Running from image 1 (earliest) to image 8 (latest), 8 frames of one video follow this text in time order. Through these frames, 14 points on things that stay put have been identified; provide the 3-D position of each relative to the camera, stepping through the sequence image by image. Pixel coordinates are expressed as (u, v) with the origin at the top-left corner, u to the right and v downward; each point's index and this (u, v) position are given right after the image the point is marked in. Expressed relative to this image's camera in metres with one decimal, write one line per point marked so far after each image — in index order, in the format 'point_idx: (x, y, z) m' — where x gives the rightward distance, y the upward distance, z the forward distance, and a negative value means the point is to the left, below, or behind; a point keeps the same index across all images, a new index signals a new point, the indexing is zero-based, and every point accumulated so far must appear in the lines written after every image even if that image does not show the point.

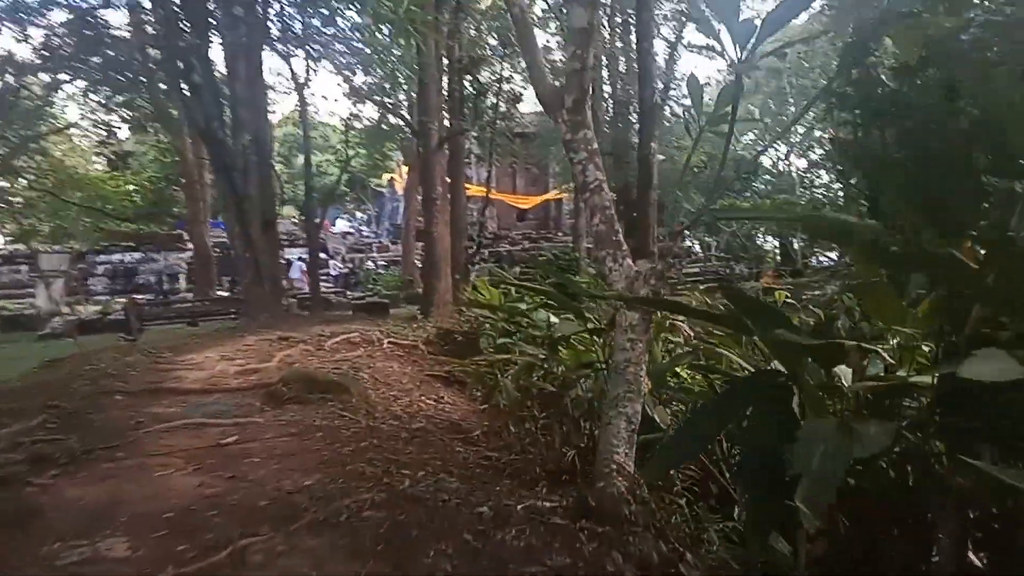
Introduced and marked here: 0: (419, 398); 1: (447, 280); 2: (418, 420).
0: (-0.6, -0.7, +4.9) m
1: (-0.8, +0.1, +9.2) m
2: (-0.5, -0.7, +4.1) m
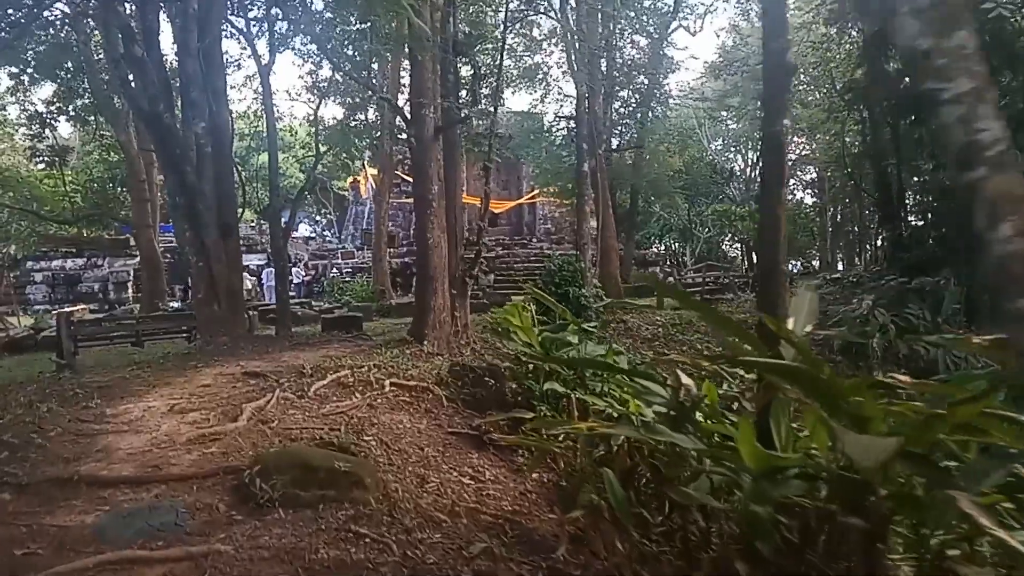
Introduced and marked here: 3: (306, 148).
0: (-0.3, -0.9, +3.4) m
1: (-0.7, -0.1, +7.8) m
2: (-0.1, -0.9, +2.7) m
3: (-4.3, +2.9, +16.2) m
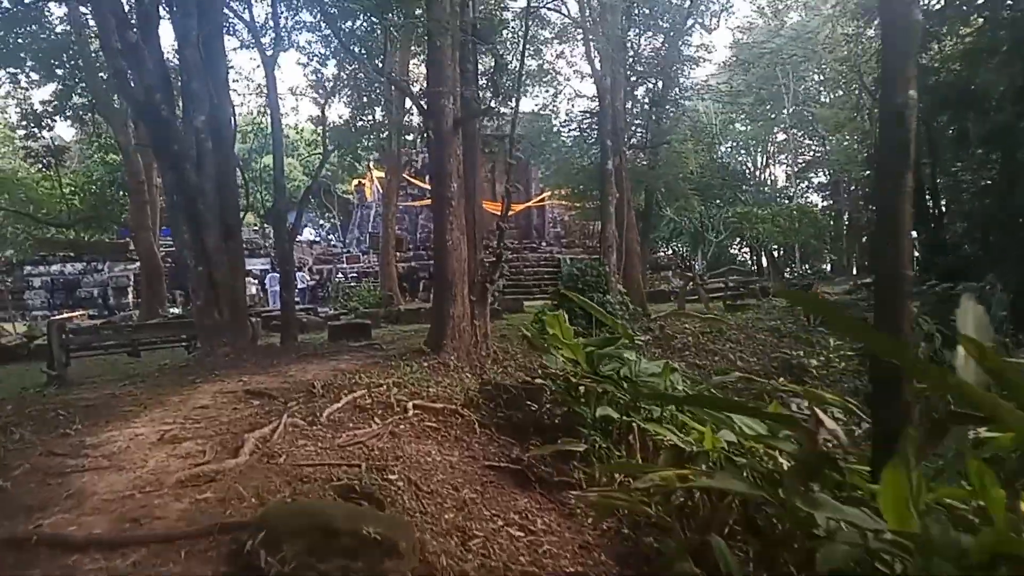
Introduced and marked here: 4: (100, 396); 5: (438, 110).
0: (-0.1, -0.9, +2.8) m
1: (-0.4, -0.1, +7.1) m
2: (+0.1, -0.9, +2.1) m
3: (-4.0, +2.8, +15.6) m
4: (-3.0, -0.8, +5.6) m
5: (-0.7, +1.6, +6.8) m
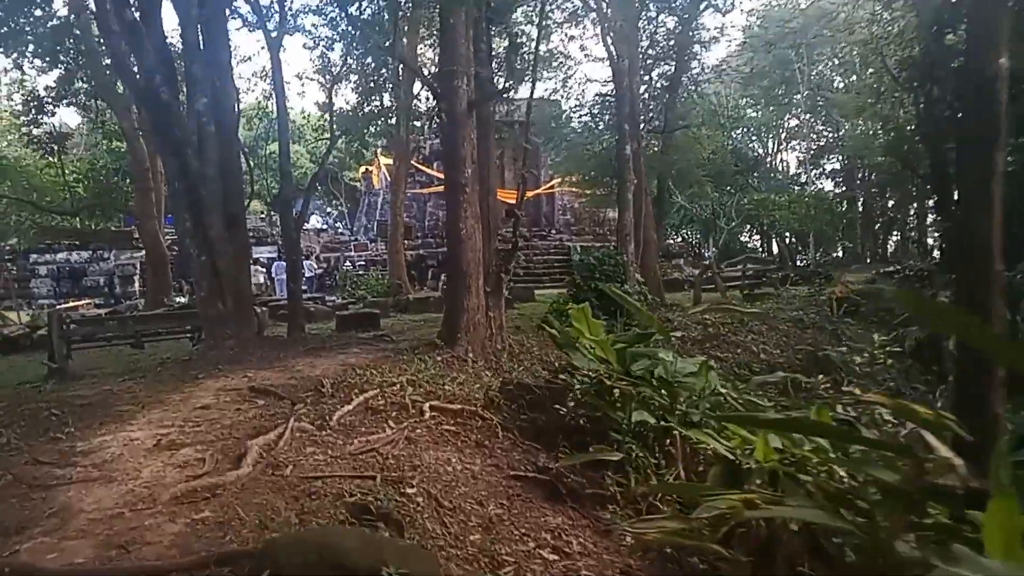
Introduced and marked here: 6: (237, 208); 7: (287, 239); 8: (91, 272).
0: (0.0, -0.9, +2.5) m
1: (-0.3, -0.1, +6.8) m
2: (+0.2, -0.9, +1.8) m
3: (-3.8, +3.0, +15.3) m
4: (-2.8, -0.7, +5.3) m
5: (-0.5, +1.7, +6.5) m
6: (-2.7, +0.8, +7.7) m
7: (-2.6, +0.6, +8.9) m
8: (-8.8, +0.3, +16.3) m
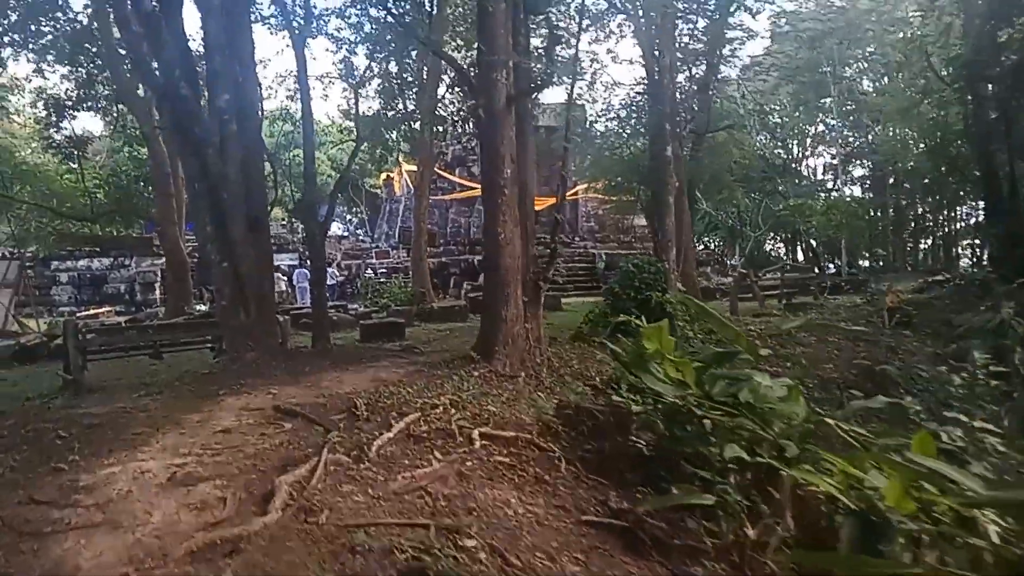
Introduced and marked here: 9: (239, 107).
0: (+0.3, -0.9, +2.0) m
1: (+0.1, -0.1, +6.3) m
2: (+0.4, -0.9, +1.3) m
3: (-3.3, +2.9, +14.9) m
4: (-2.5, -0.8, +4.9) m
5: (-0.2, +1.6, +6.0) m
6: (-2.3, +0.7, +7.2) m
7: (-2.2, +0.5, +8.5) m
8: (-8.3, +0.2, +16.0) m
9: (-2.5, +1.7, +7.1) m
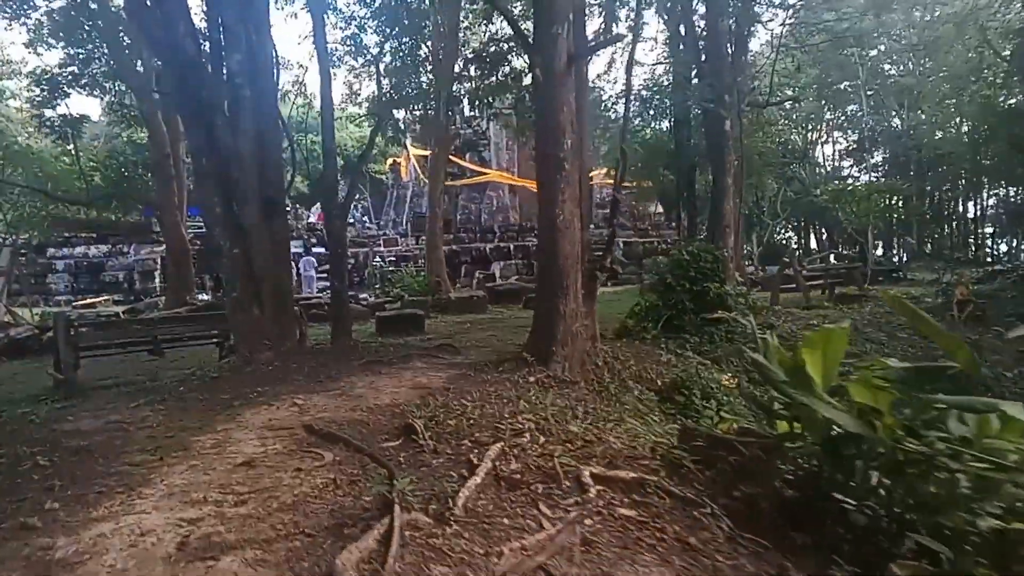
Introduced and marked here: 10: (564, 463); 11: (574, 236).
0: (+0.7, -0.9, +1.2) m
1: (+0.5, -0.1, +5.5) m
2: (+0.8, -0.9, +0.4) m
3: (-2.9, +3.1, +14.0) m
4: (-2.1, -0.7, +4.0) m
5: (+0.2, +1.6, +5.1) m
6: (-1.9, +0.8, +6.4) m
7: (-1.8, +0.6, +7.7) m
8: (-7.9, +0.4, +15.1) m
9: (-2.1, +1.7, +6.2) m
10: (+0.2, -0.6, +2.7) m
11: (+0.4, +0.4, +5.4) m
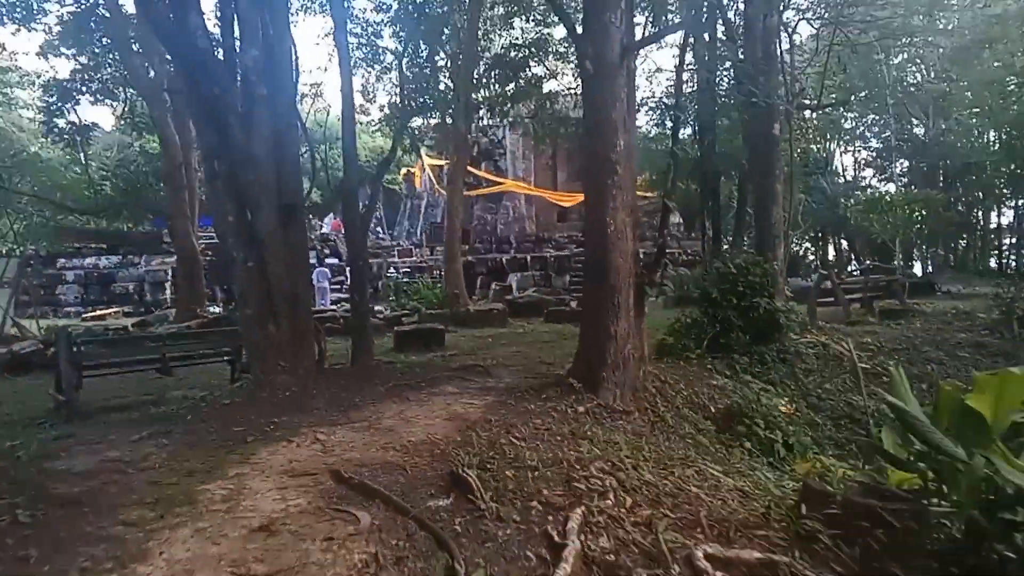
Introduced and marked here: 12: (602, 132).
0: (+0.9, -1.0, +0.6) m
1: (+0.8, -0.2, +4.9) m
2: (+1.0, -1.0, -0.1) m
3: (-2.5, +2.8, +13.5) m
4: (-1.9, -0.8, +3.5) m
5: (+0.5, +1.5, +4.6) m
6: (-1.6, +0.7, +5.8) m
7: (-1.5, +0.4, +7.1) m
8: (-7.5, +0.2, +14.7) m
9: (-1.8, +1.6, +5.7) m
10: (+0.4, -0.7, +2.2) m
11: (+0.7, +0.2, +4.8) m
12: (+0.5, +0.9, +4.7) m
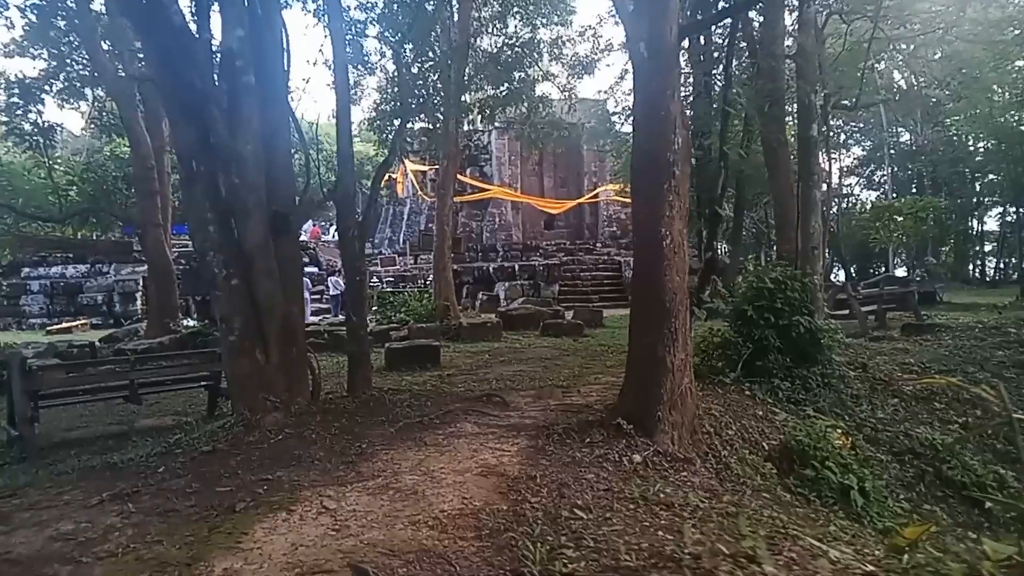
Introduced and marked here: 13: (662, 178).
0: (+1.2, -1.1, -0.1) m
1: (+0.9, -0.3, +4.2) m
2: (+1.4, -1.1, -0.9) m
3: (-2.5, +2.6, +12.7) m
4: (-1.6, -0.9, +2.7) m
5: (+0.7, +1.4, +3.9) m
6: (-1.5, +0.5, +5.1) m
7: (-1.3, +0.3, +6.3) m
8: (-7.6, 0.0, +13.7) m
9: (-1.6, +1.5, +4.9) m
10: (+0.7, -0.8, +1.4) m
11: (+0.9, +0.1, +4.1) m
12: (+0.7, +0.8, +4.0) m
13: (+0.8, +0.5, +4.0) m
